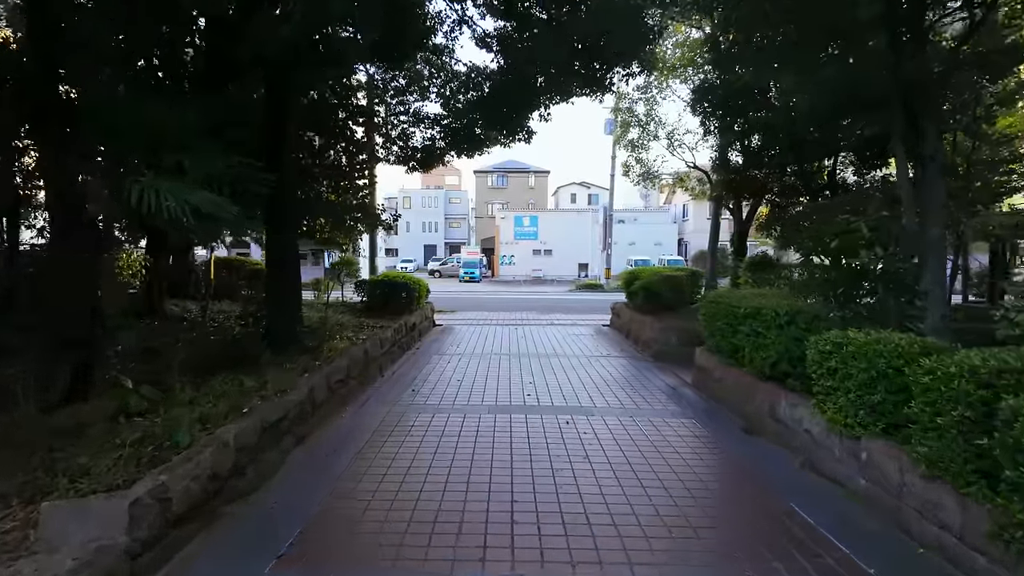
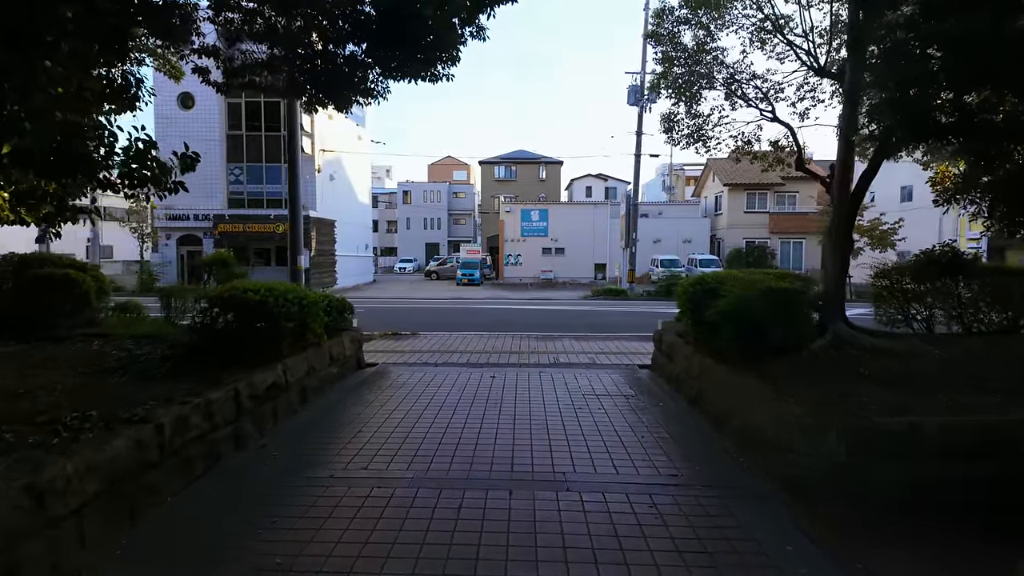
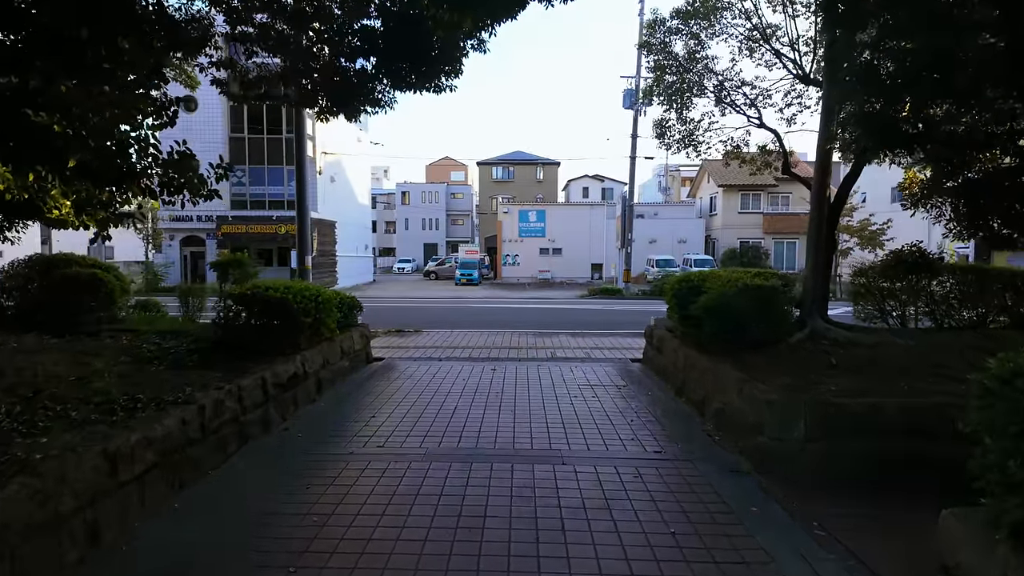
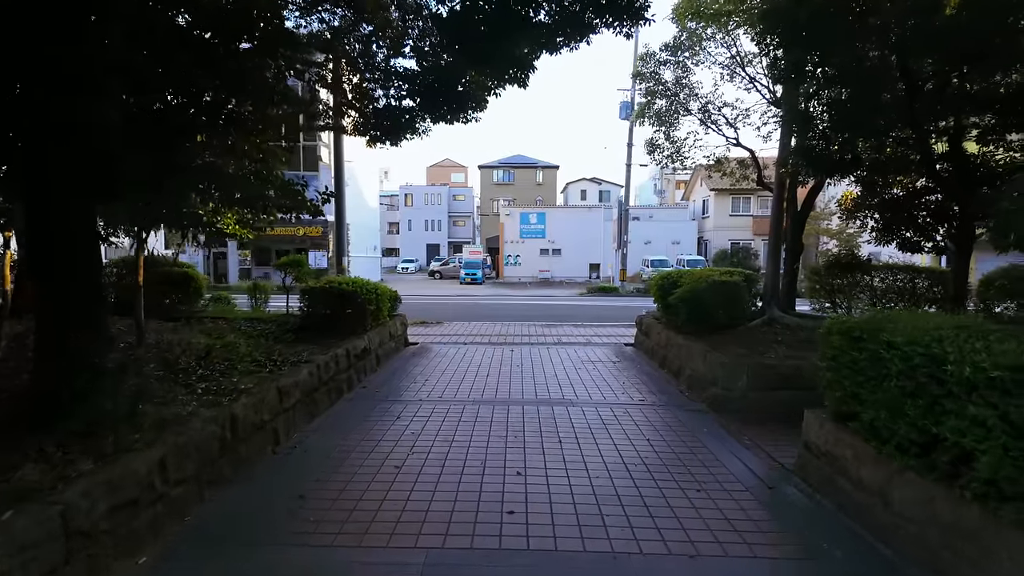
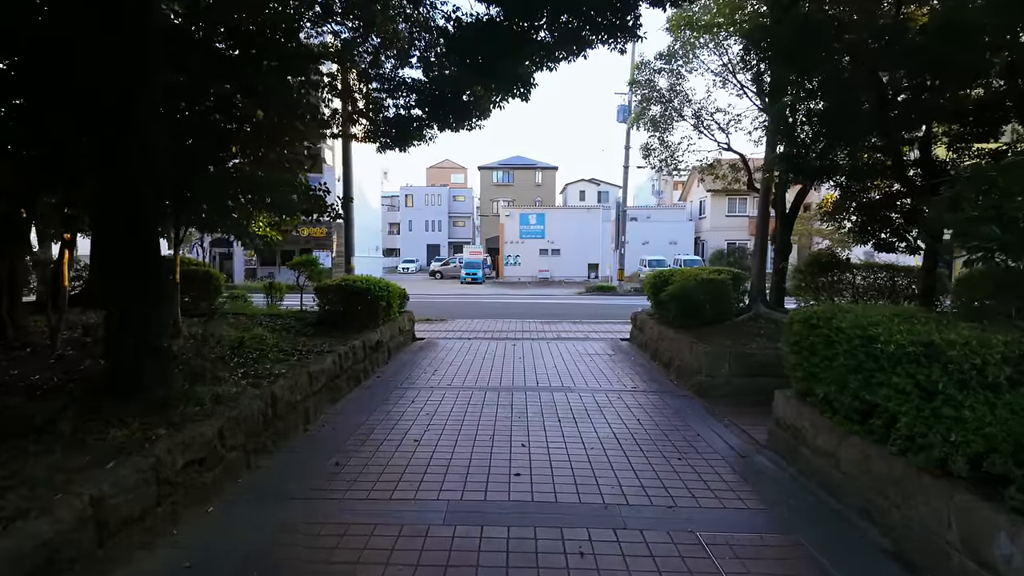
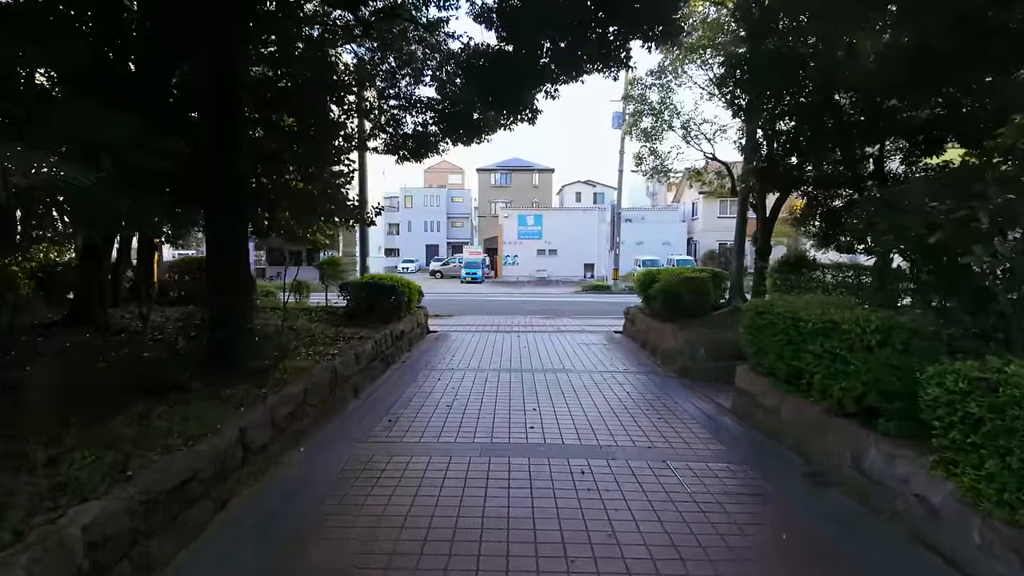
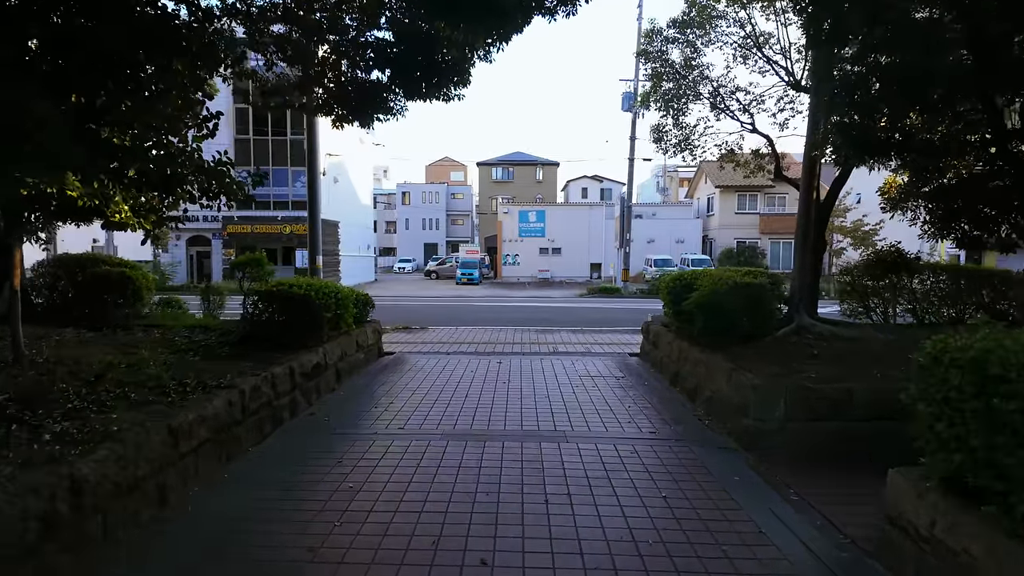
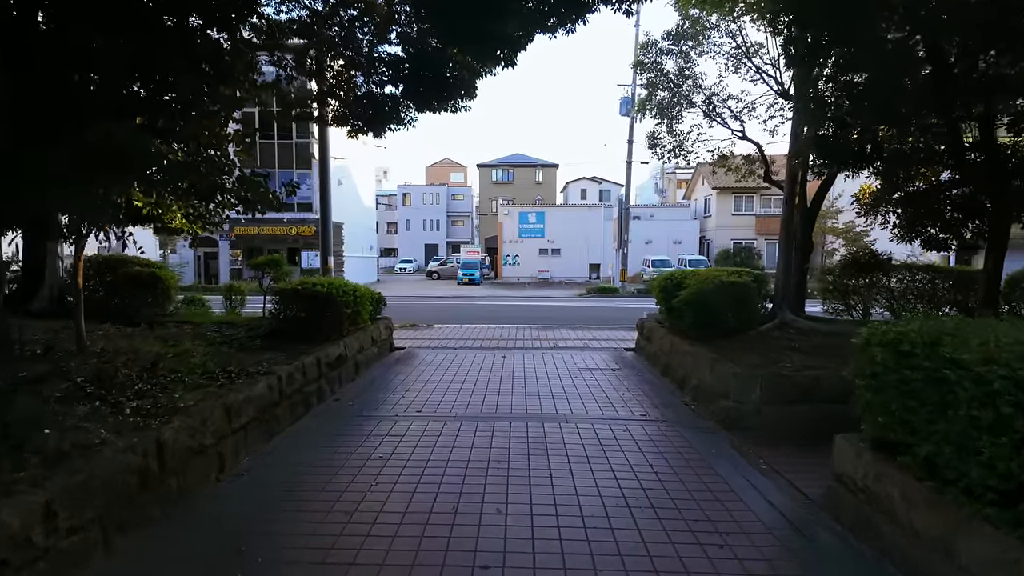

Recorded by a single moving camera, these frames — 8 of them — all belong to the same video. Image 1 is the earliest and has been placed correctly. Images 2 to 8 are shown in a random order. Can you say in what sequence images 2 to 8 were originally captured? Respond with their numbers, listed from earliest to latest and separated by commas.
6, 5, 4, 8, 7, 3, 2
